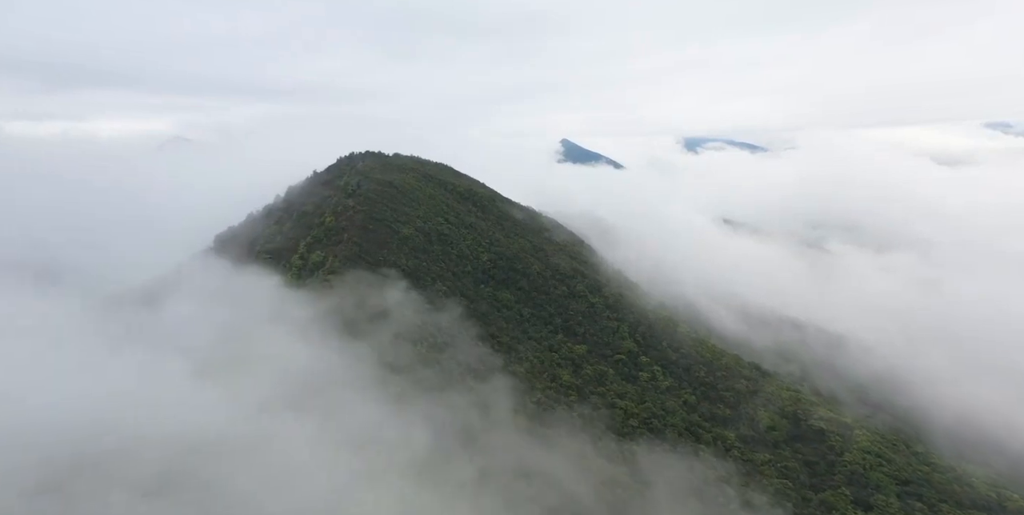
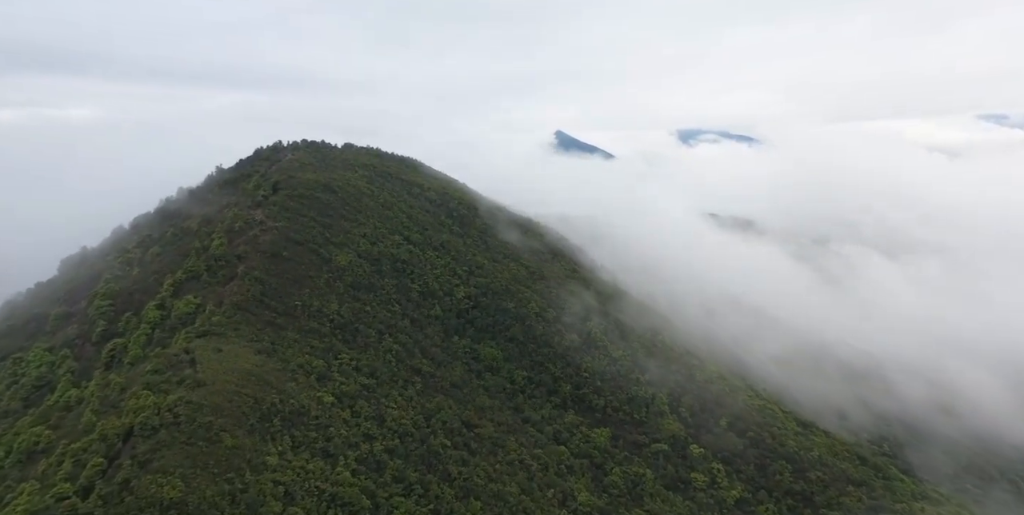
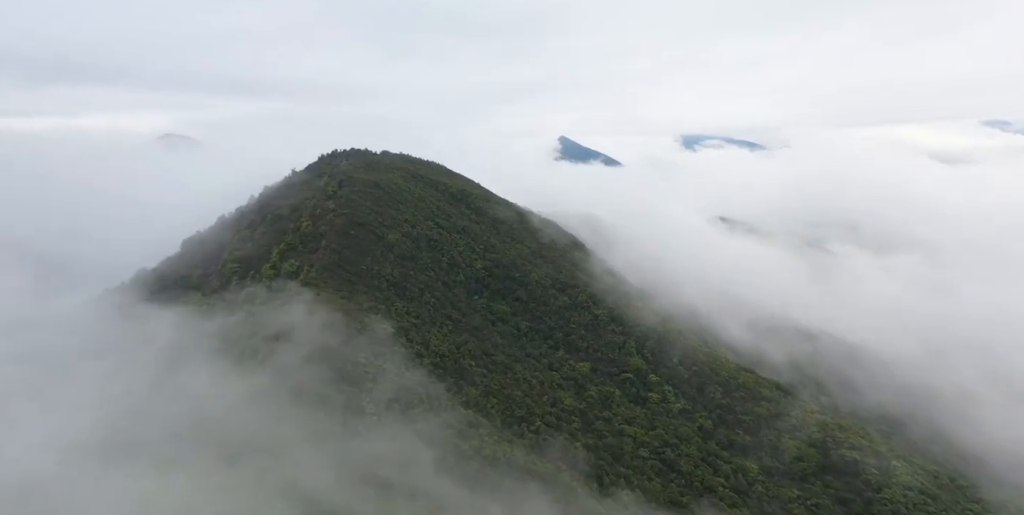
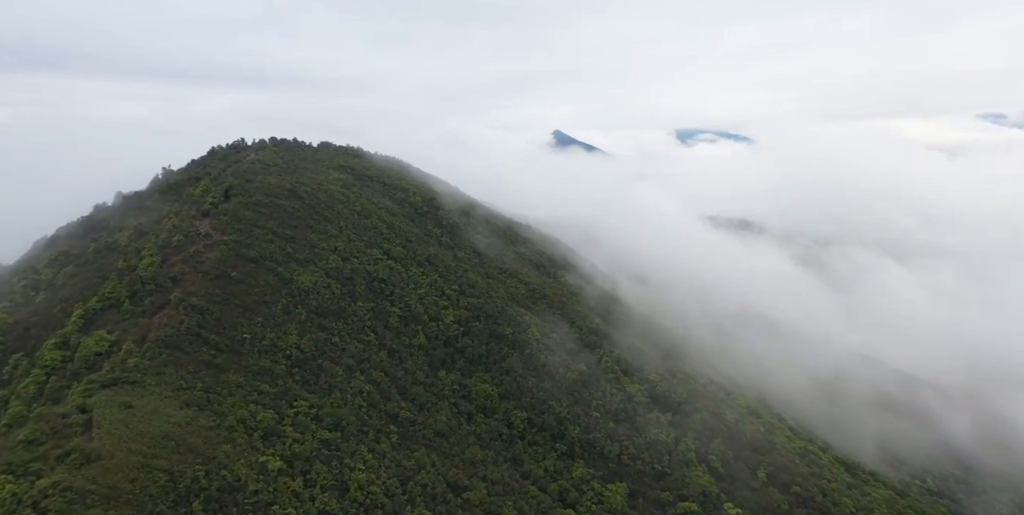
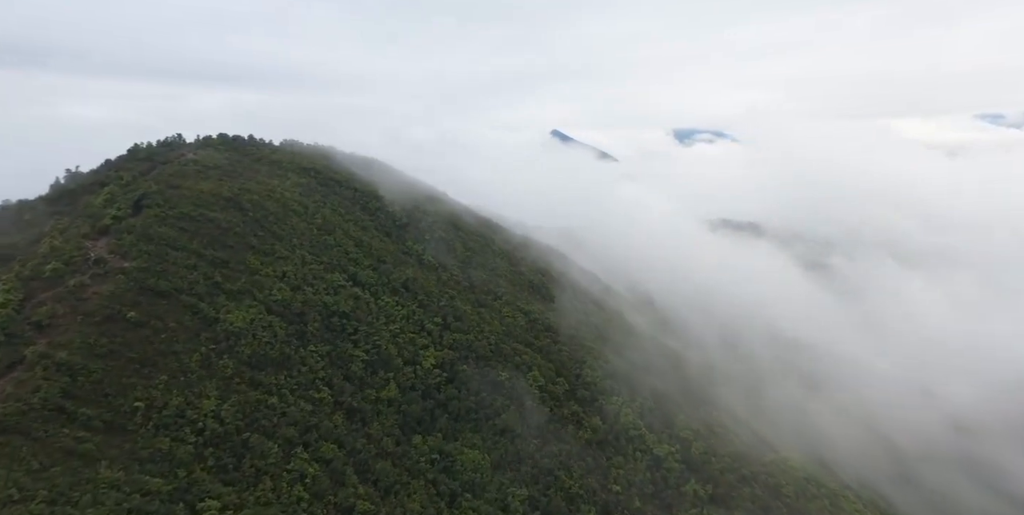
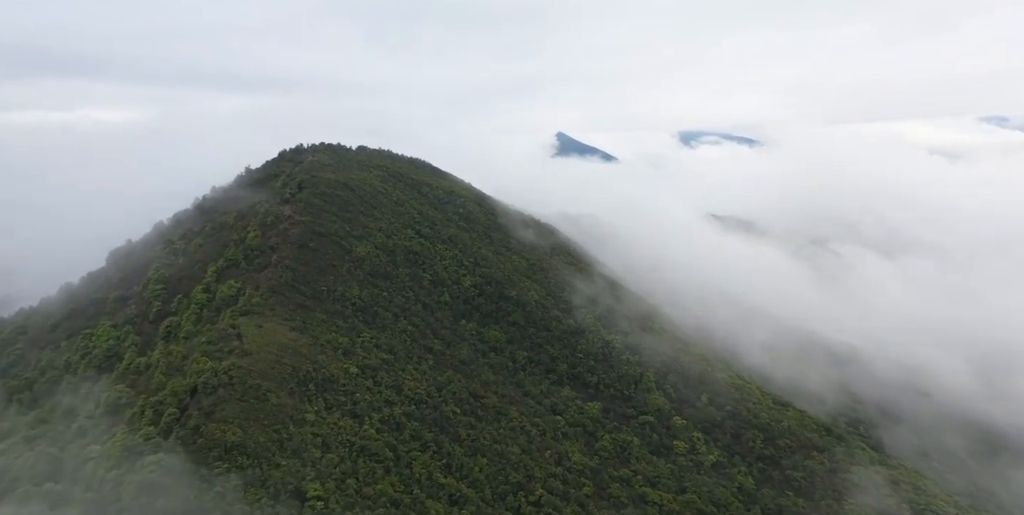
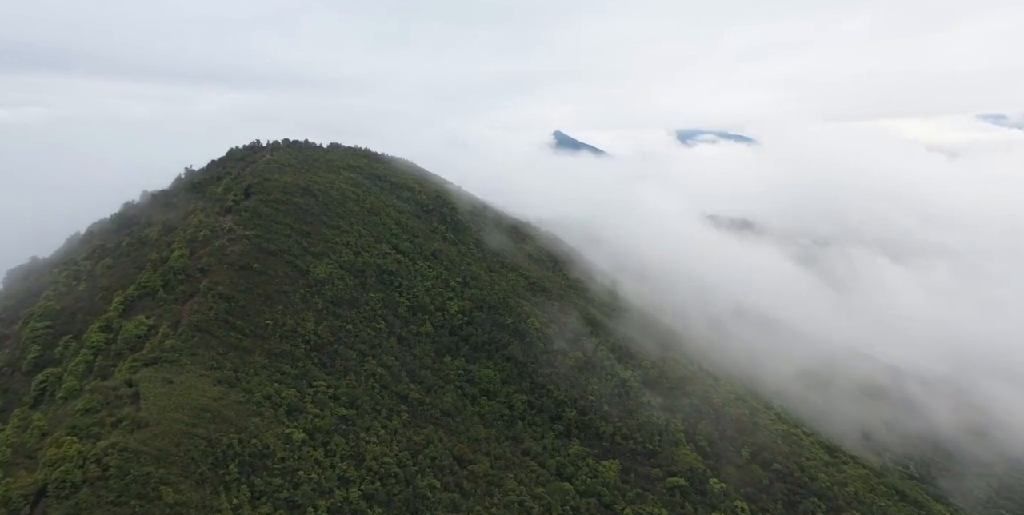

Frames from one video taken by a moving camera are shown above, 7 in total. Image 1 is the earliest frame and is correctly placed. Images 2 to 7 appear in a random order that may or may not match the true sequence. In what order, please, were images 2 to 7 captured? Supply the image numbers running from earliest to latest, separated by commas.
3, 6, 2, 7, 4, 5
